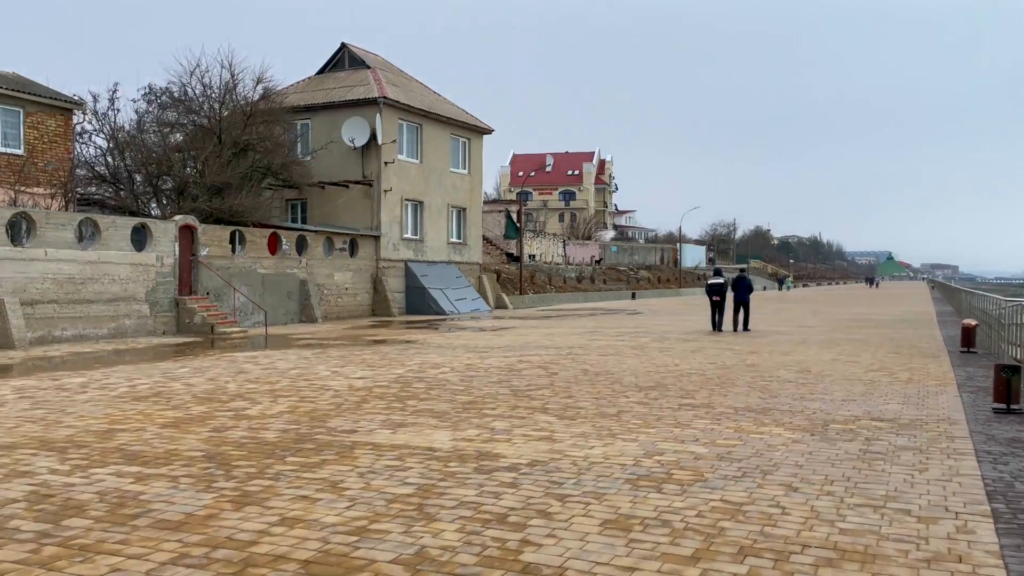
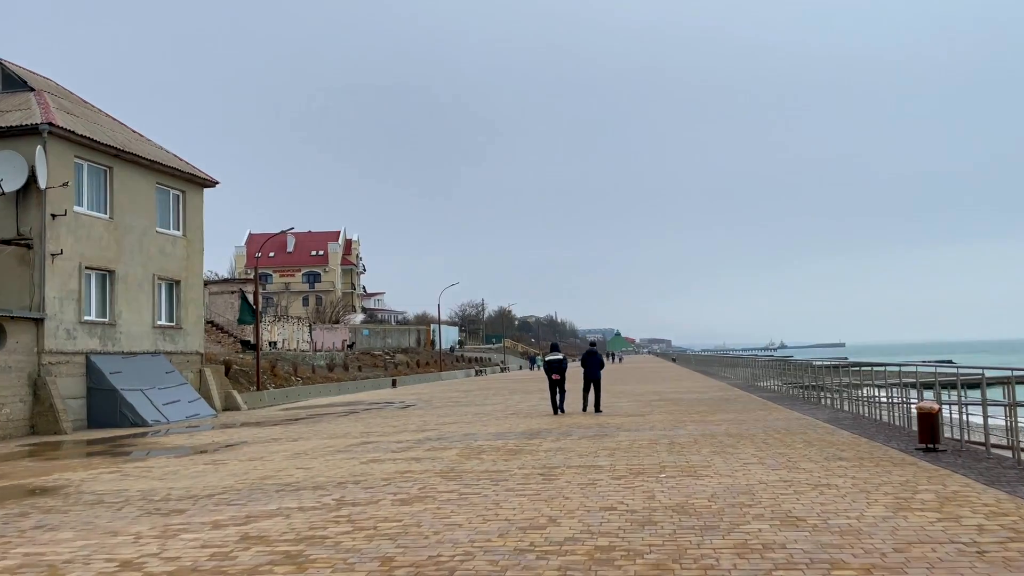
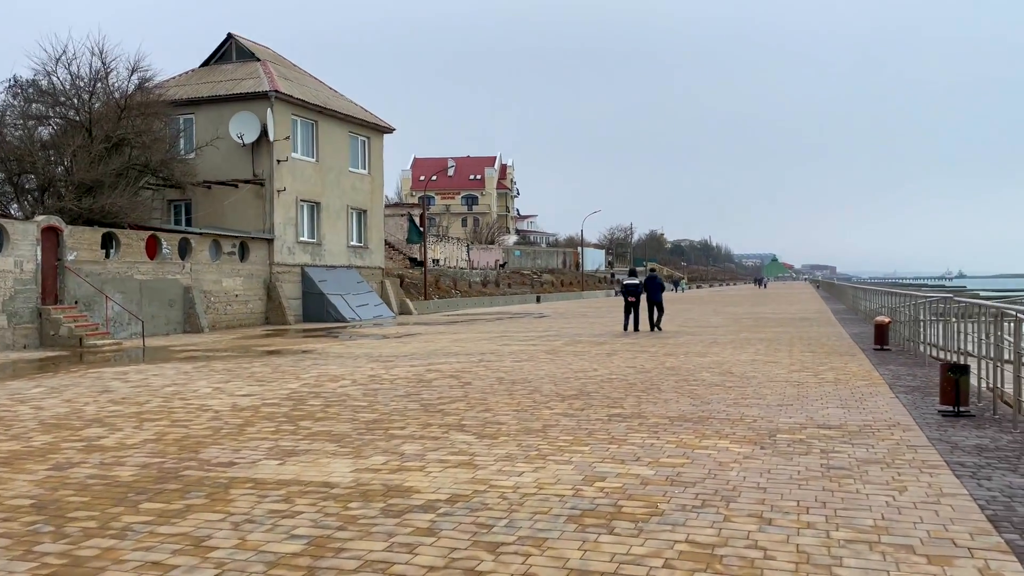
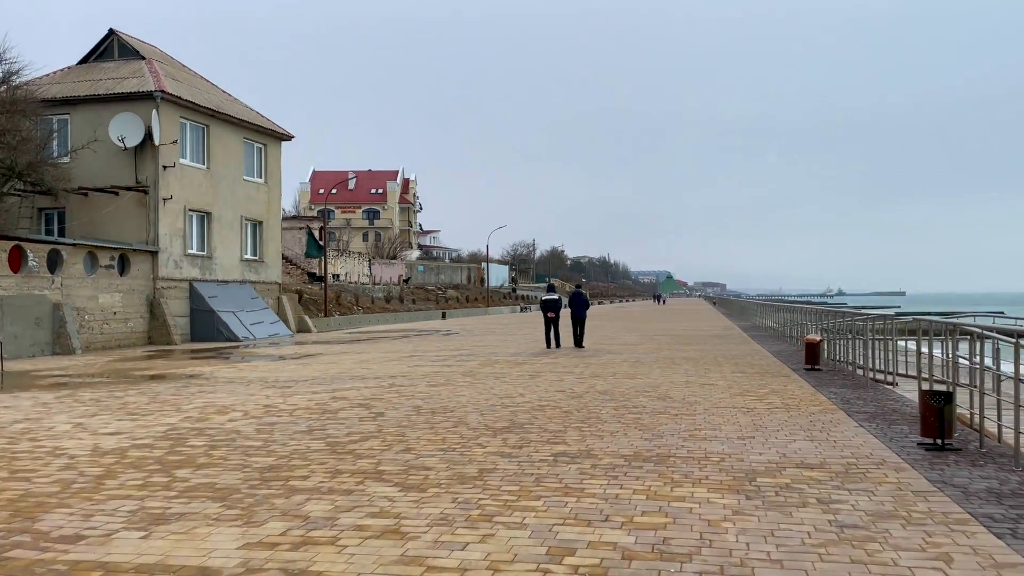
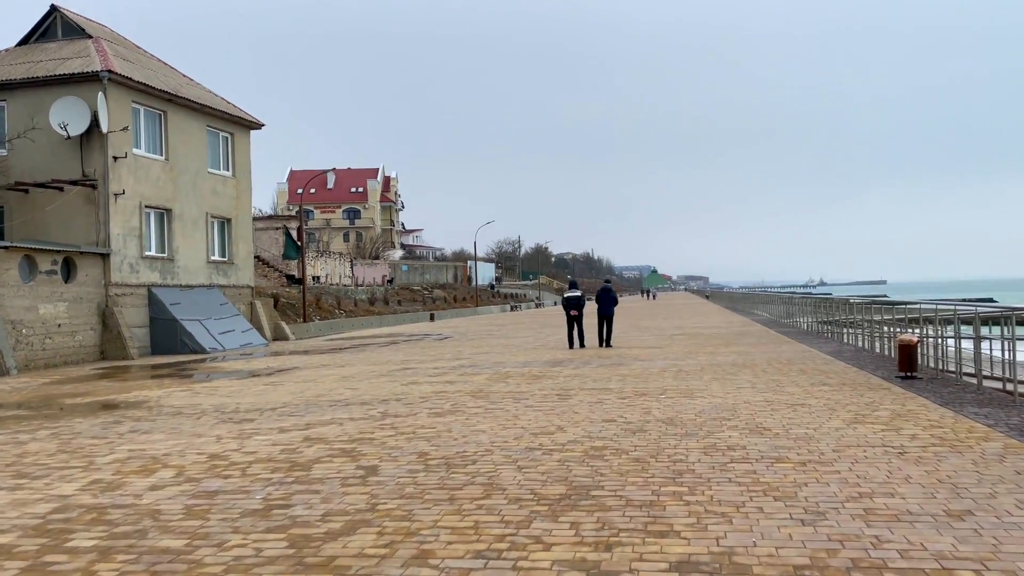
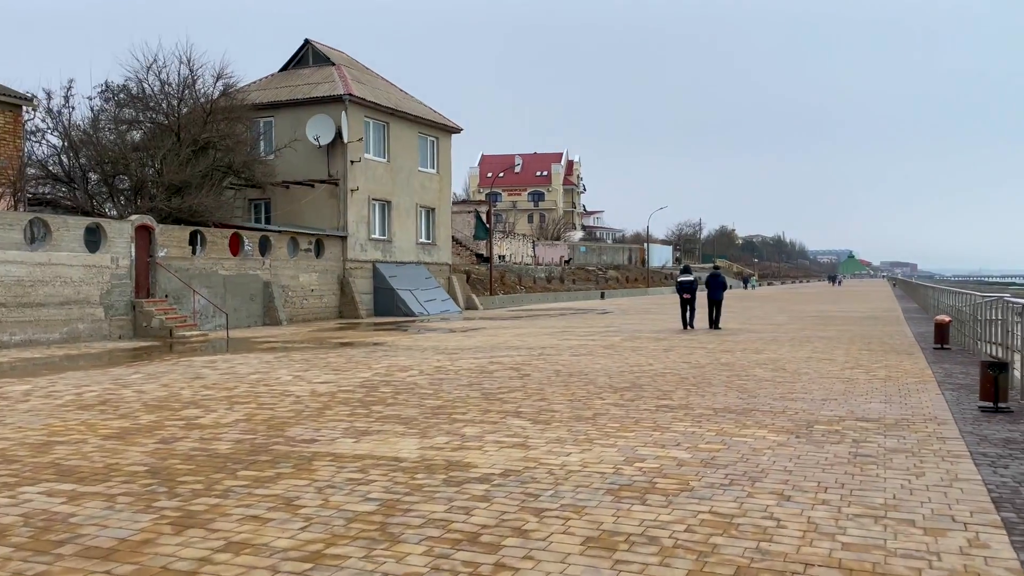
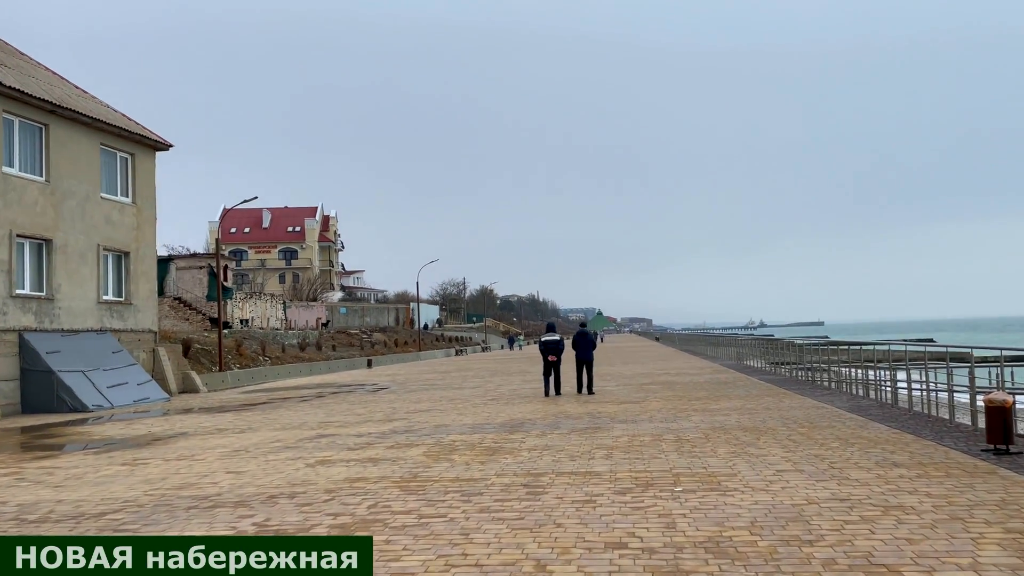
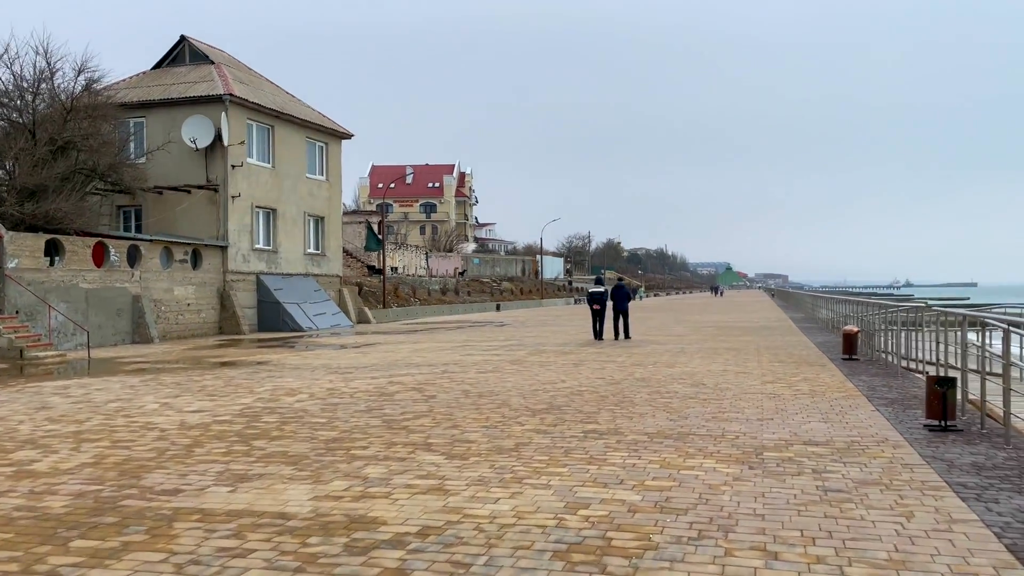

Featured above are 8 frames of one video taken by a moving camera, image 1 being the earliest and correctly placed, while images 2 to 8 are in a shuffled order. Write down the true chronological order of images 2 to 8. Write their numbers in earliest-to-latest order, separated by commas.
6, 3, 8, 4, 5, 2, 7
